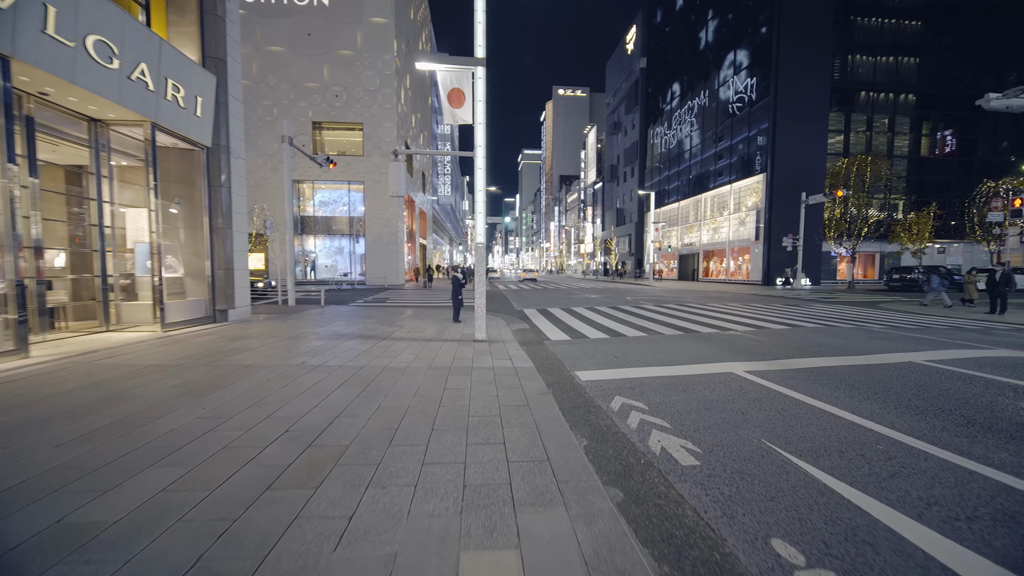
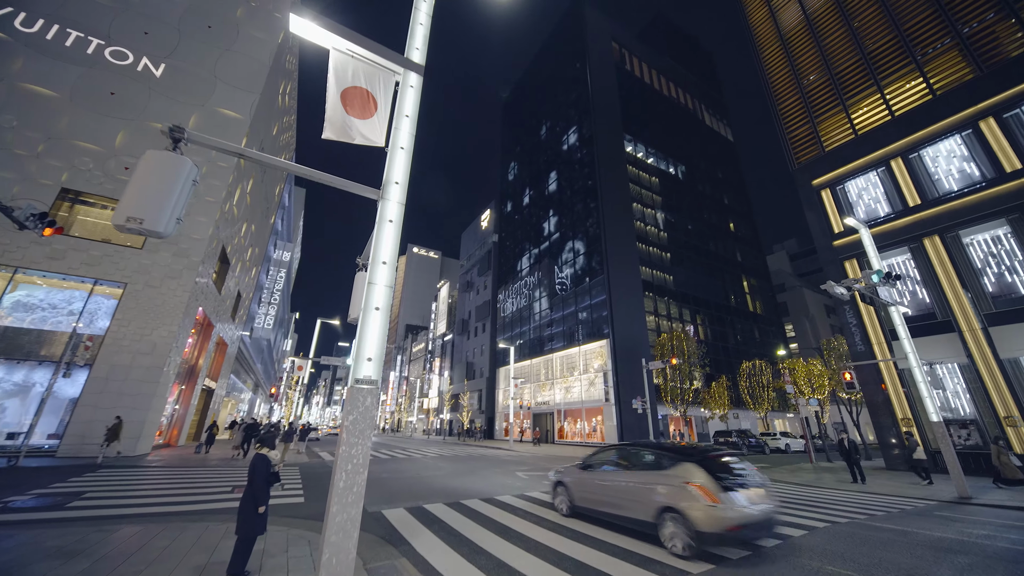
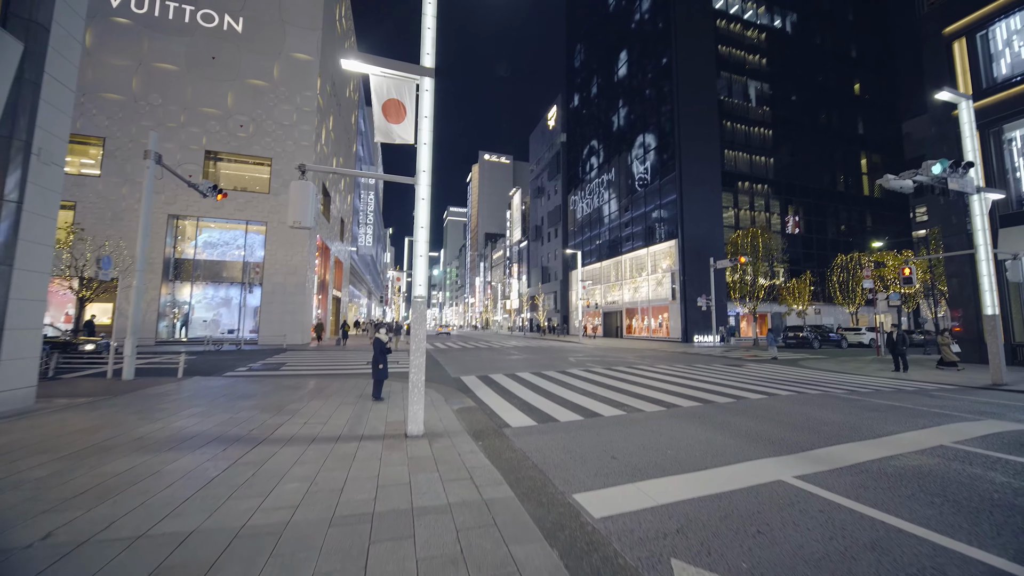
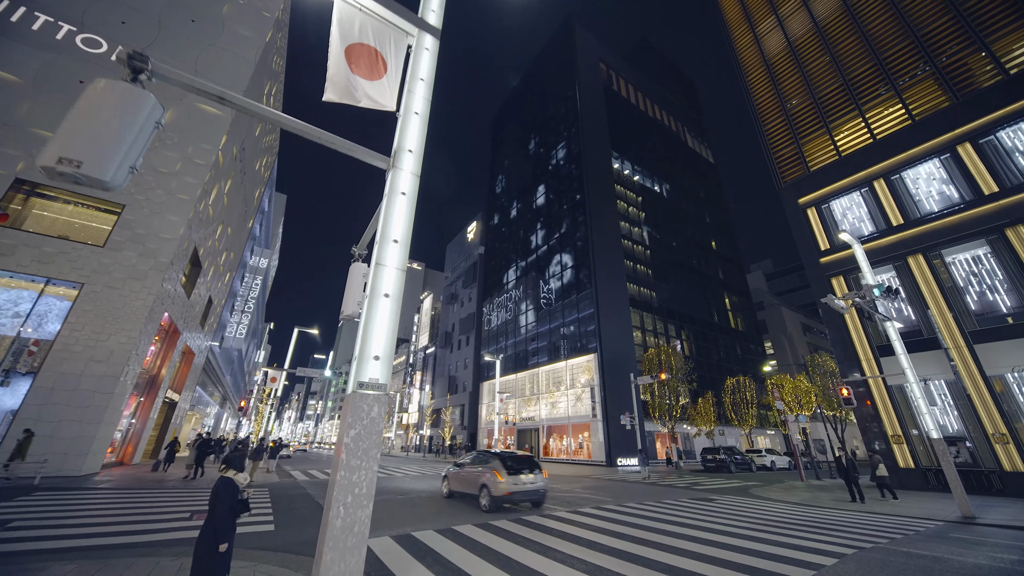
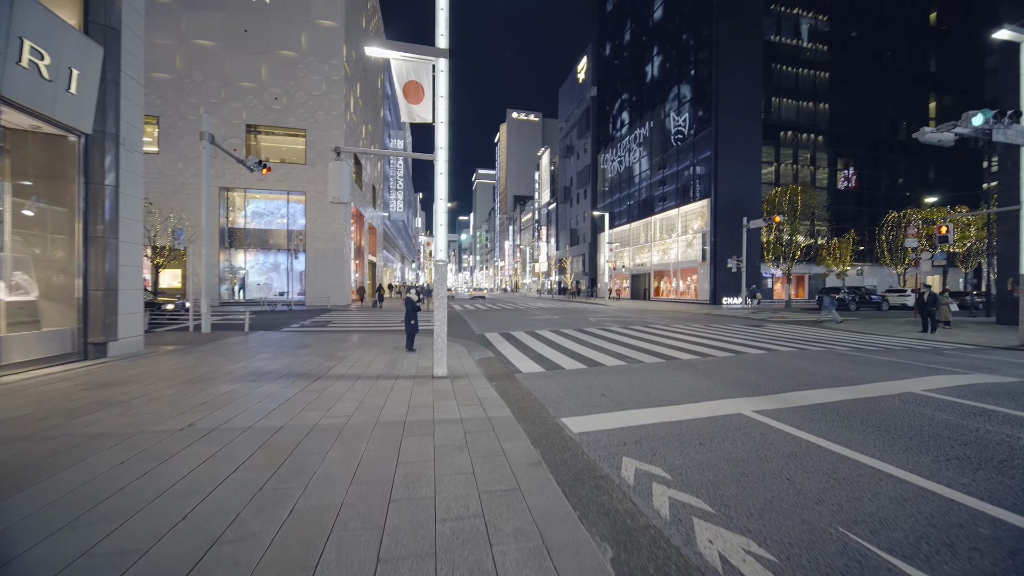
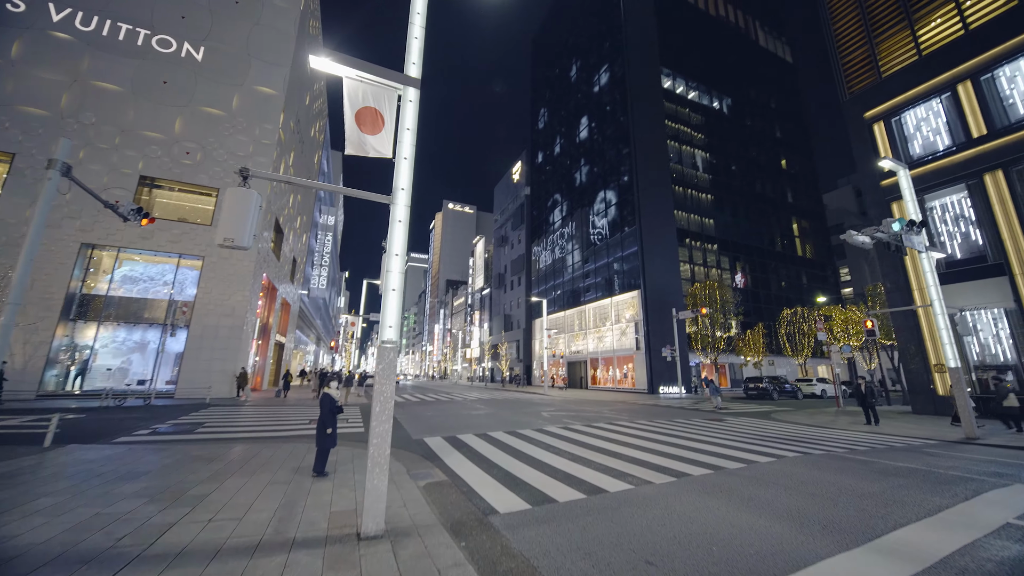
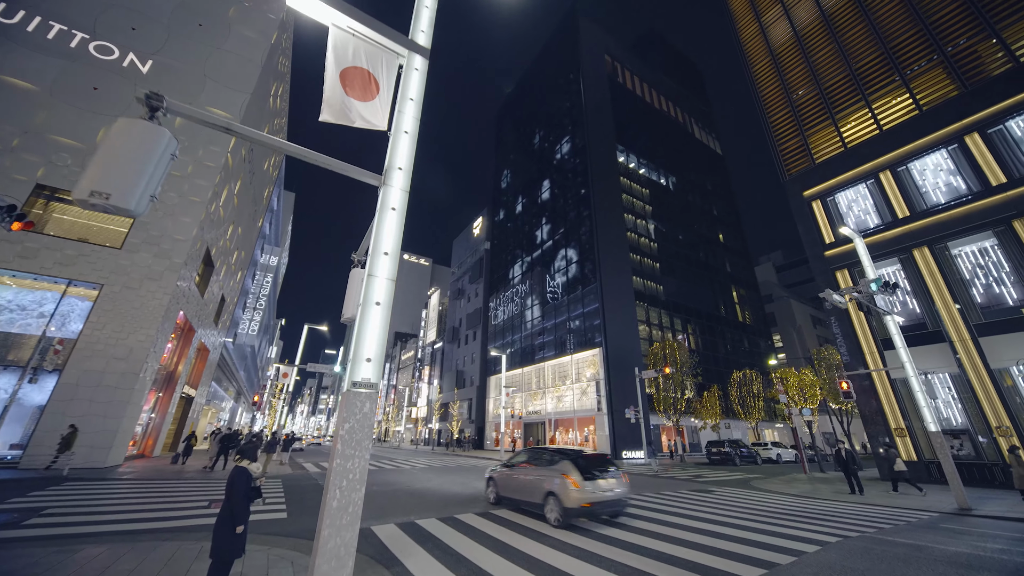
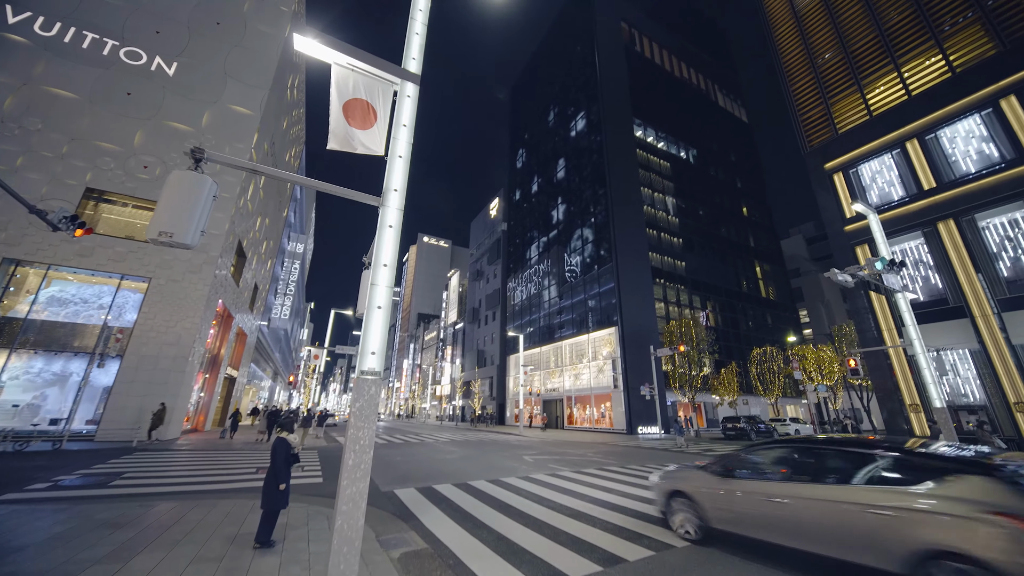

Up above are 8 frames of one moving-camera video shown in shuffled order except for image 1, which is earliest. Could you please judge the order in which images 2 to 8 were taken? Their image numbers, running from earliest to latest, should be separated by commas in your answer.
5, 3, 6, 8, 2, 7, 4
